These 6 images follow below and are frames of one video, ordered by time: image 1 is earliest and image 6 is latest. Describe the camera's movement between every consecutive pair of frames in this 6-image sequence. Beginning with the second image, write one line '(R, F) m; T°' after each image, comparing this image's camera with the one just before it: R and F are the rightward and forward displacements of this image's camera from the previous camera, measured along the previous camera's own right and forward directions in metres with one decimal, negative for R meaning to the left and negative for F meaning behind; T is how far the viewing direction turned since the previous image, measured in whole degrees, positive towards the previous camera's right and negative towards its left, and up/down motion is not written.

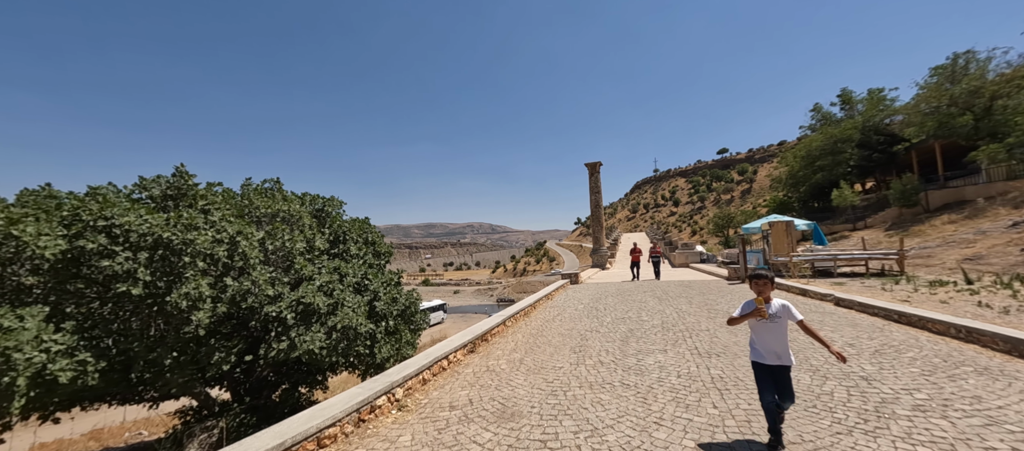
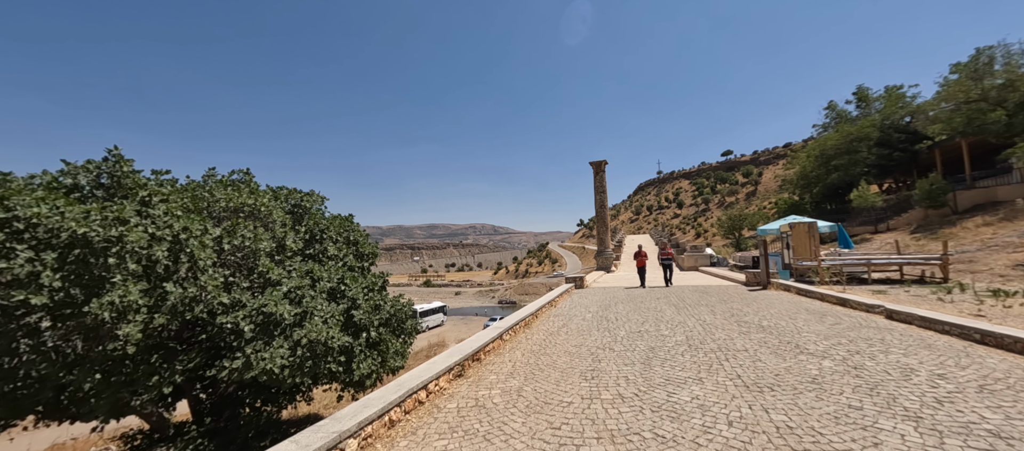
(+0.1, +1.1) m; 0°
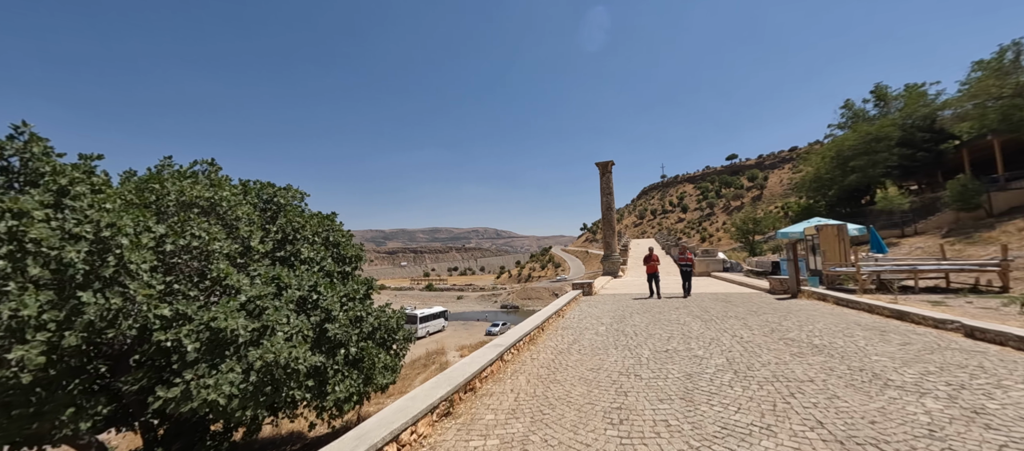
(0.0, +1.1) m; 0°
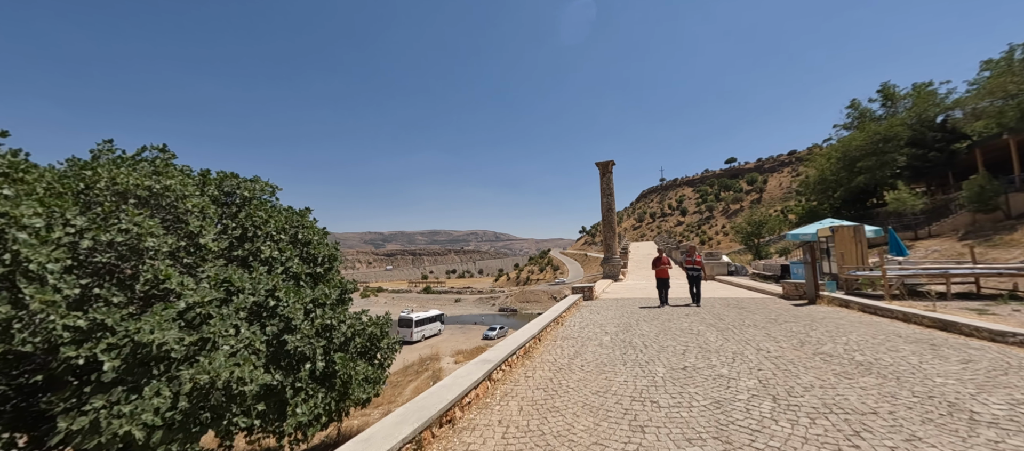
(+0.1, +0.8) m; 0°
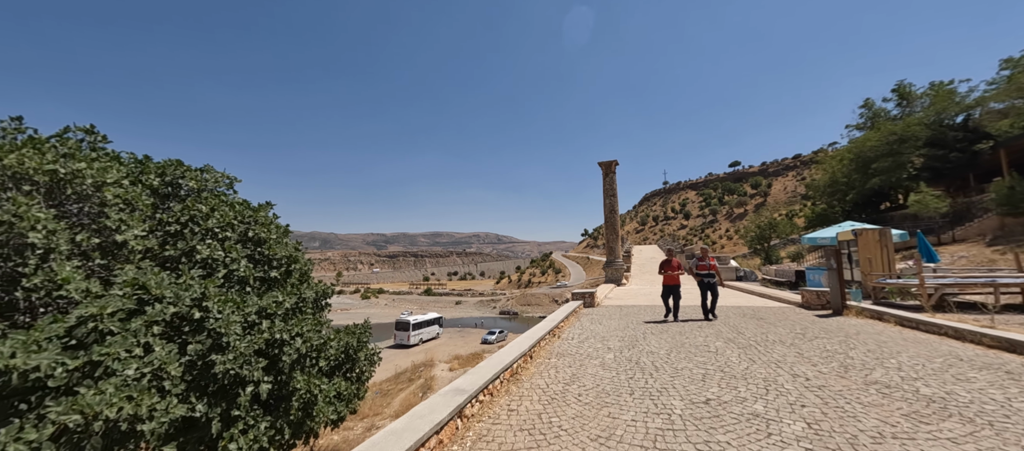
(+0.2, +0.9) m; 0°
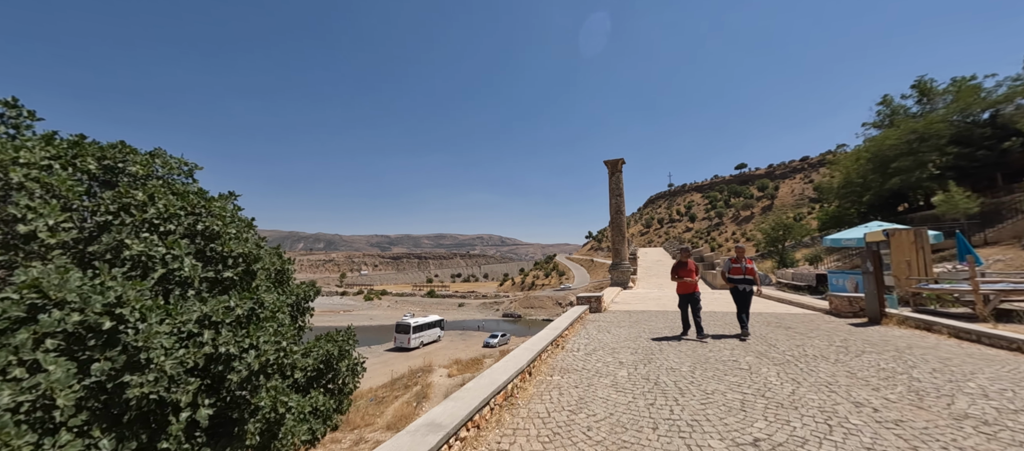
(+0.1, +0.9) m; -1°
